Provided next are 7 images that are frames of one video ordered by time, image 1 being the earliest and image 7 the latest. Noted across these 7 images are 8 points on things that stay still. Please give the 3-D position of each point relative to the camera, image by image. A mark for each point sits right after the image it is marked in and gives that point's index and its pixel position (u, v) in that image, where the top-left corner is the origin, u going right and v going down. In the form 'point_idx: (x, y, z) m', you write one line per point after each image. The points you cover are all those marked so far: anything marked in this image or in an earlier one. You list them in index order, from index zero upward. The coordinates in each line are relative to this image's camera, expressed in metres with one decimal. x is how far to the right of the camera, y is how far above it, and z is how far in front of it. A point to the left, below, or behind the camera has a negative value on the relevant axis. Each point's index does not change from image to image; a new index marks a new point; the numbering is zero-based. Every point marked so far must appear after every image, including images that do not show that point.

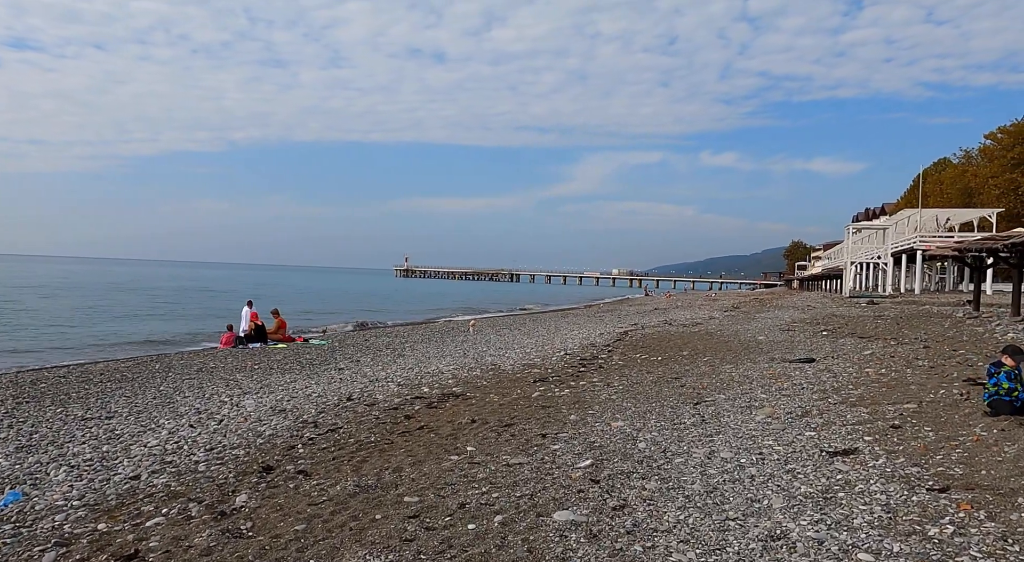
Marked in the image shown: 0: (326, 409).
0: (-3.2, -2.2, +12.9) m
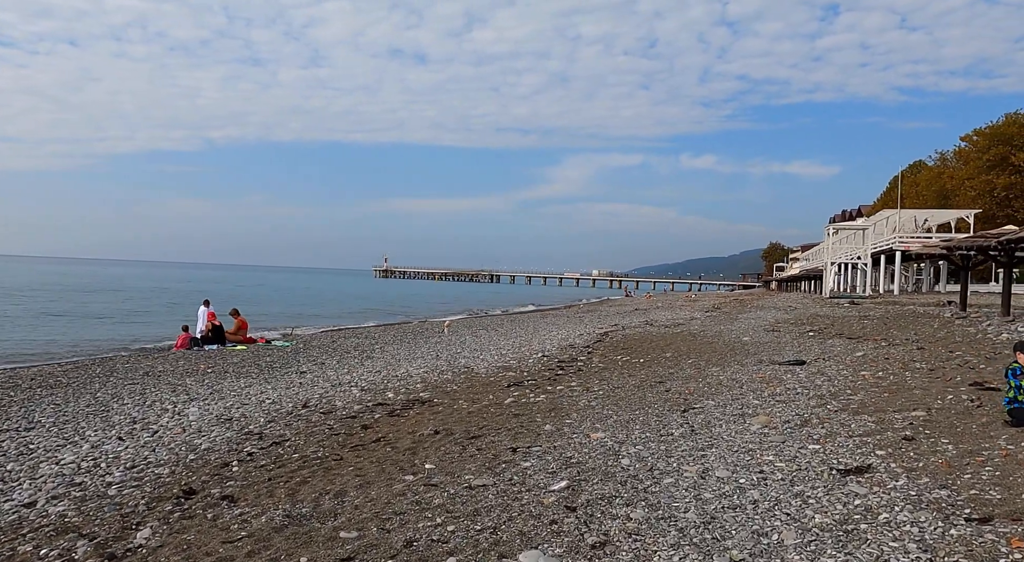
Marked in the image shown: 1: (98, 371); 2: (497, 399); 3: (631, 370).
0: (-3.7, -2.1, +11.7) m
1: (-8.6, -1.9, +15.5) m
2: (-0.2, -2.0, +12.6) m
3: (+2.6, -2.0, +16.3) m
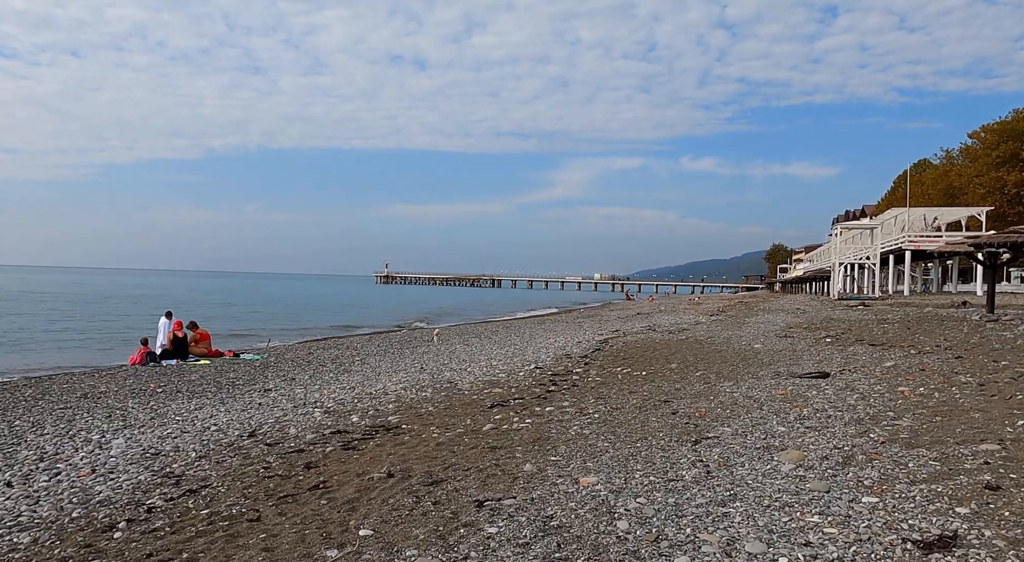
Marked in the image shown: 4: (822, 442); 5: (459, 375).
0: (-4.0, -2.2, +9.9) m
1: (-8.9, -2.1, +13.7) m
2: (-0.5, -2.1, +10.7) m
3: (+2.3, -2.0, +14.4) m
4: (+3.5, -1.8, +8.4) m
5: (-1.3, -2.4, +18.5) m
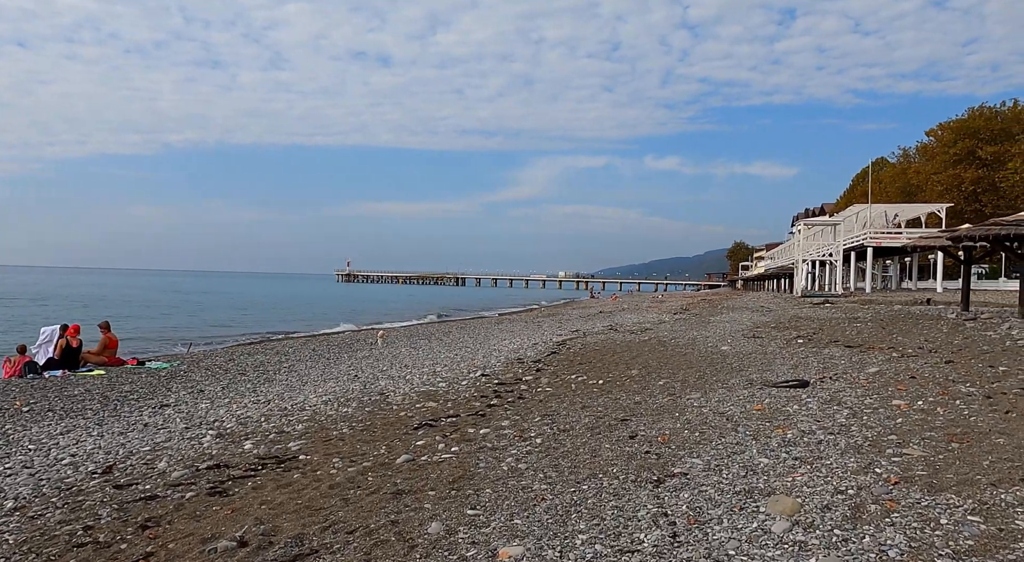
0: (-4.8, -2.2, +7.7) m
1: (-9.9, -2.0, +11.3) m
2: (-1.4, -2.0, +8.7) m
3: (+1.2, -2.0, +12.5) m
4: (+2.7, -1.8, +6.5) m
5: (-2.6, -2.3, +16.4) m
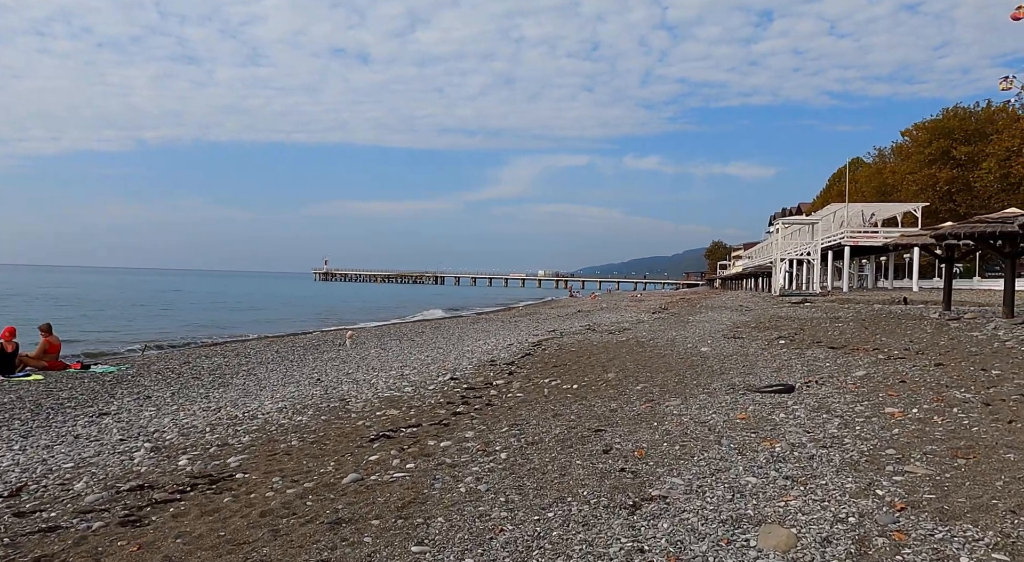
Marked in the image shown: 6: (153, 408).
0: (-5.2, -2.2, +6.7) m
1: (-10.4, -2.0, +10.2) m
2: (-1.8, -2.0, +7.8) m
3: (+0.7, -2.0, +11.7) m
4: (+2.3, -1.8, +5.8) m
5: (-3.2, -2.3, +15.5) m
6: (-6.5, -2.3, +13.5) m
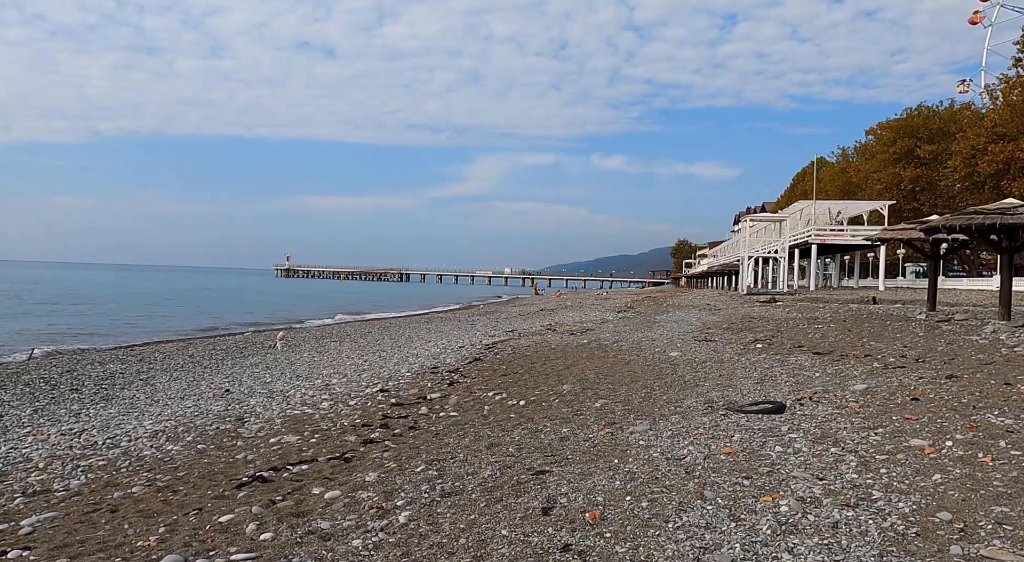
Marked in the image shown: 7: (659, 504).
0: (-5.9, -2.1, +4.1) m
1: (-11.2, -1.9, +7.3) m
2: (-2.6, -1.9, +5.4) m
3: (-0.2, -1.9, +9.3) m
4: (+1.7, -1.7, +3.5) m
5: (-4.3, -2.2, +13.0) m
6: (-7.5, -2.2, +10.9) m
7: (+1.2, -1.8, +6.0) m
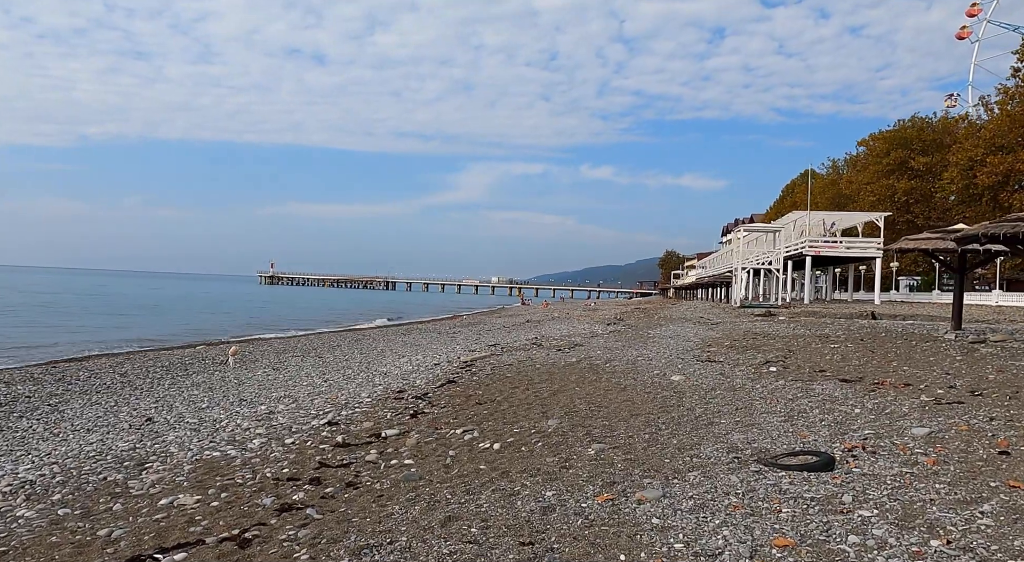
0: (-6.1, -2.1, +1.7) m
1: (-11.5, -1.9, +4.8) m
2: (-2.8, -2.0, +3.0) m
3: (-0.5, -2.0, +7.0) m
4: (+1.5, -1.8, +1.2) m
5: (-4.7, -2.3, +10.6) m
6: (-7.8, -2.2, +8.4) m
7: (+1.0, -1.9, +3.7) m
